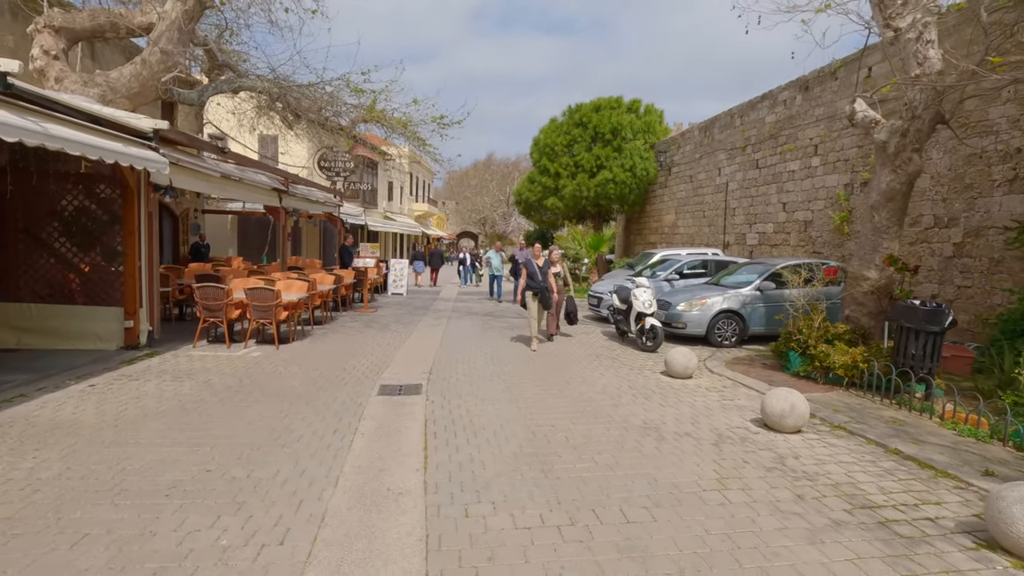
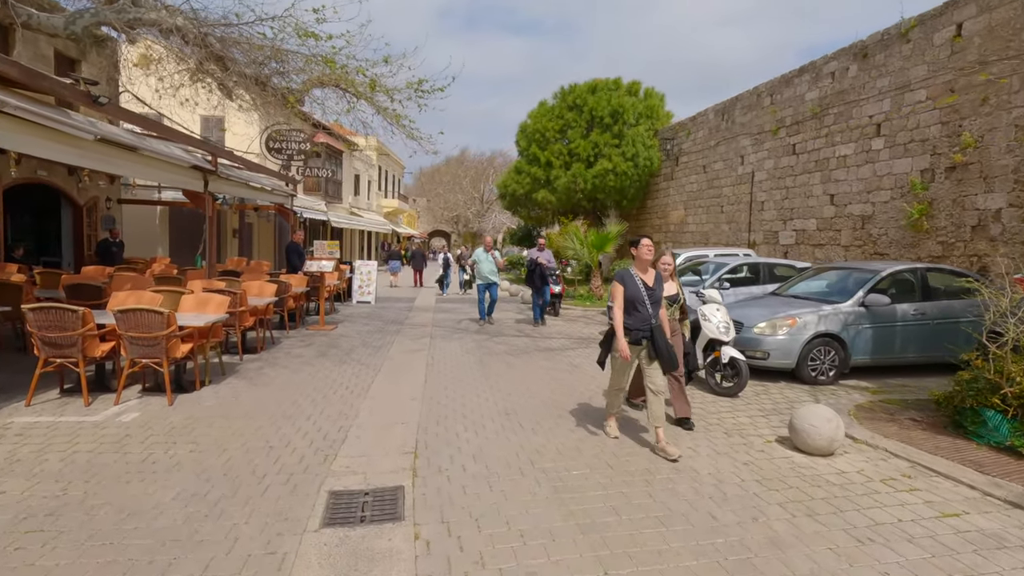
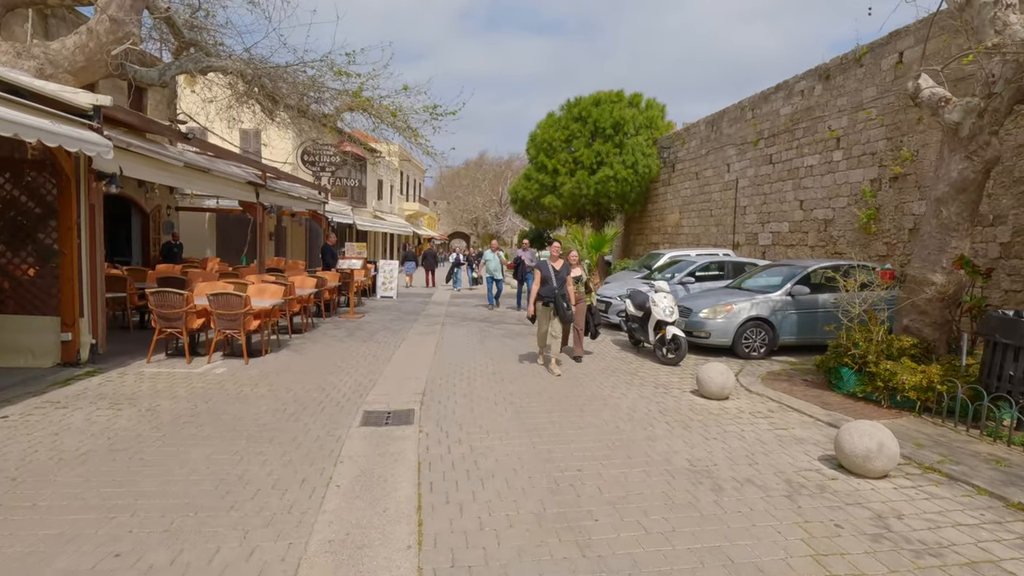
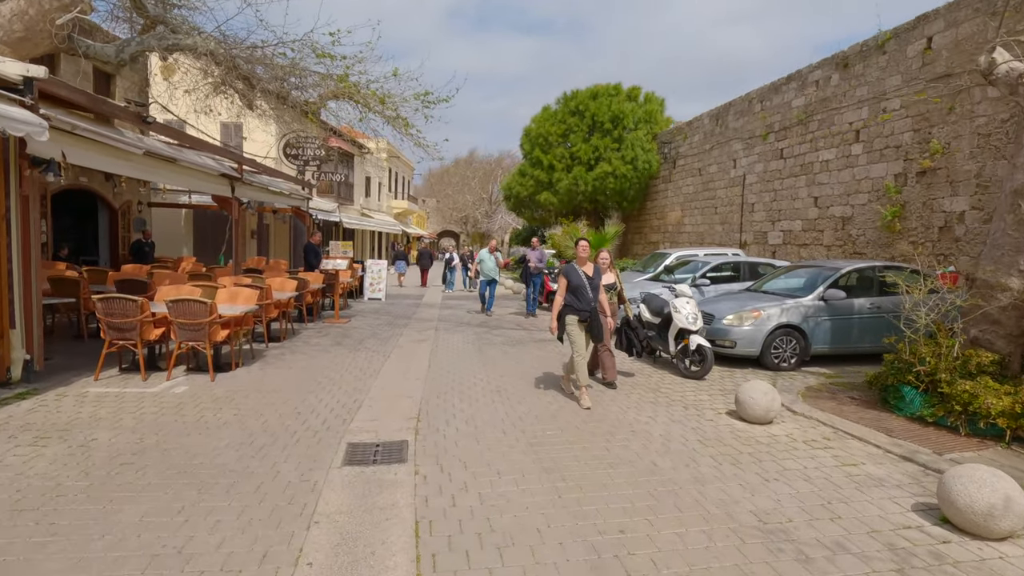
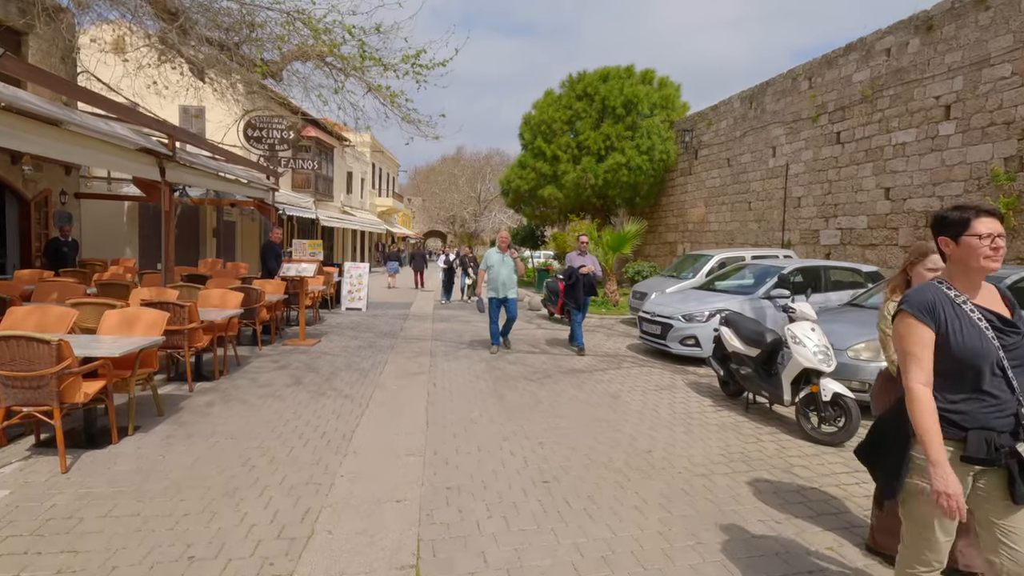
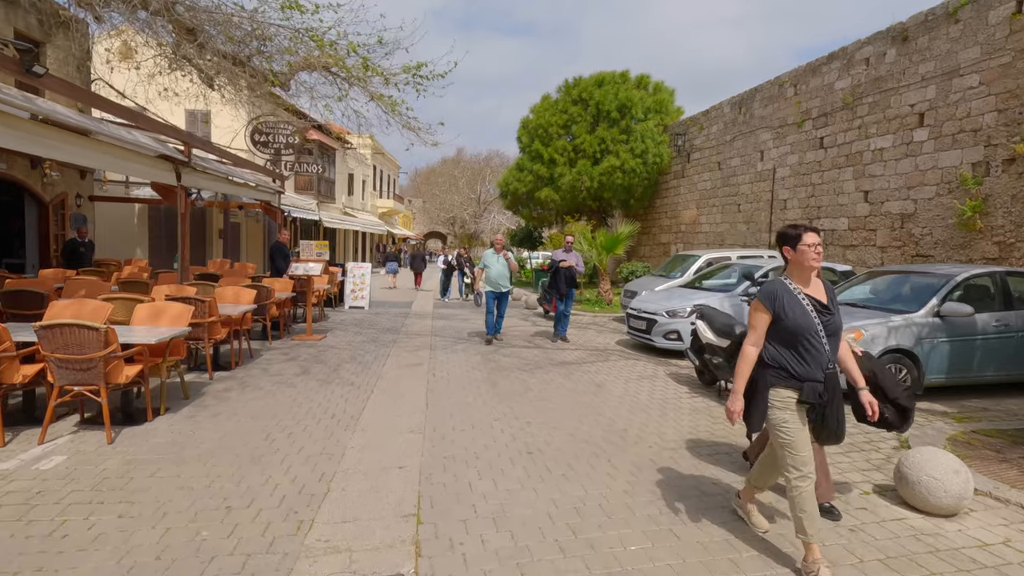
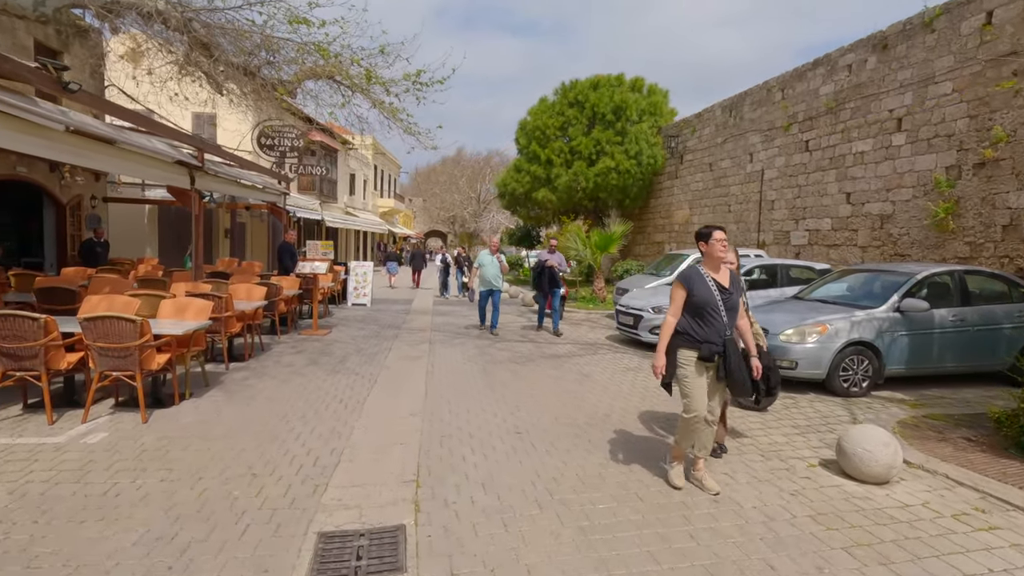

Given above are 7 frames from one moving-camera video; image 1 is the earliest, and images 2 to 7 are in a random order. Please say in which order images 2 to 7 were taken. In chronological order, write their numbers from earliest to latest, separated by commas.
3, 4, 2, 7, 6, 5
